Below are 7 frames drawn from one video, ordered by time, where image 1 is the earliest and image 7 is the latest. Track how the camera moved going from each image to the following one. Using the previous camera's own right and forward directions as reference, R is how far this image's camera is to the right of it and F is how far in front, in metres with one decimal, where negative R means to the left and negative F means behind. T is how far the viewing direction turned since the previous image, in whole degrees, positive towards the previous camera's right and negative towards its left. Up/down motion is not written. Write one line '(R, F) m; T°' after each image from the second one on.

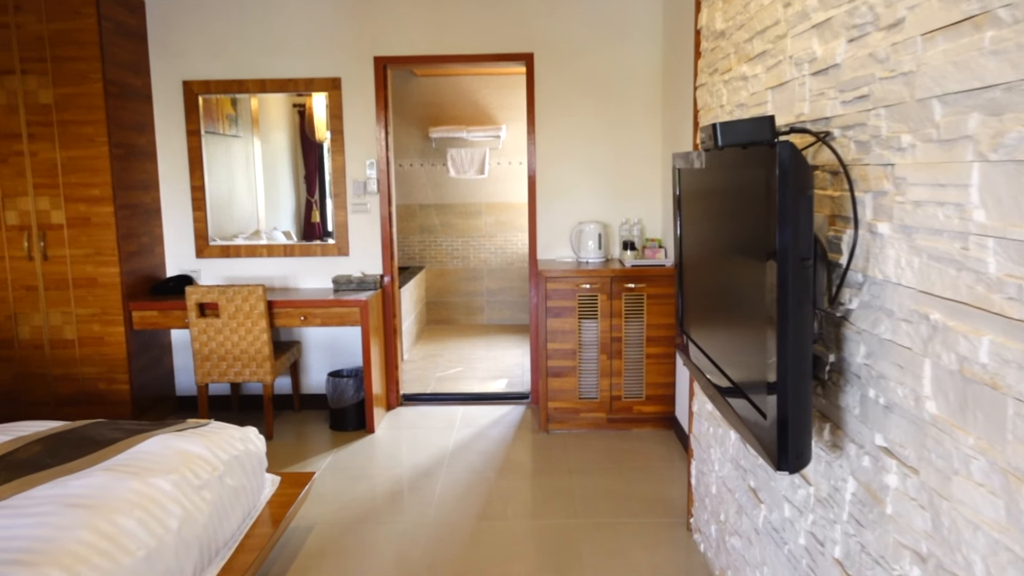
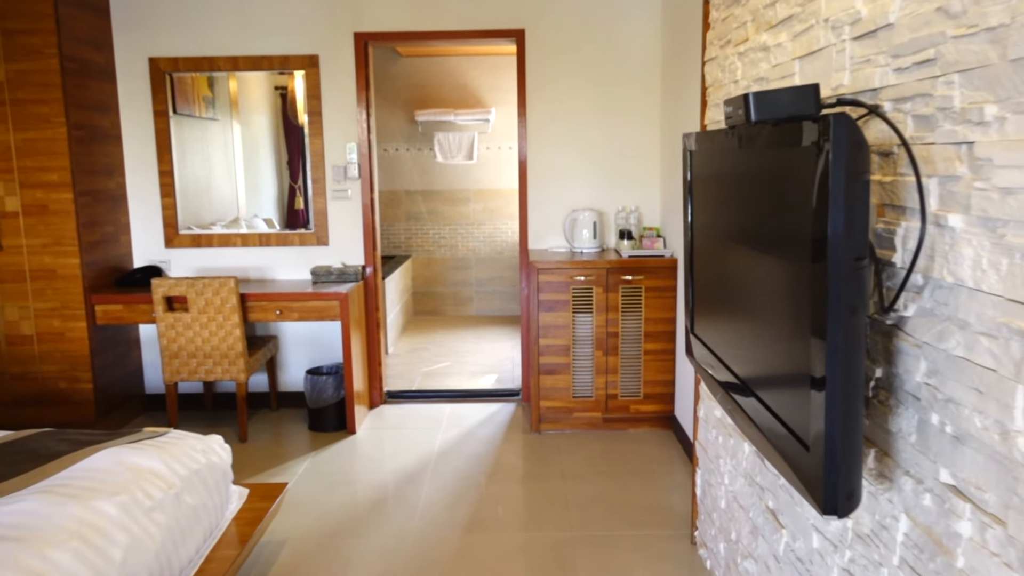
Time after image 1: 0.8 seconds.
(0.0, +0.2) m; +1°
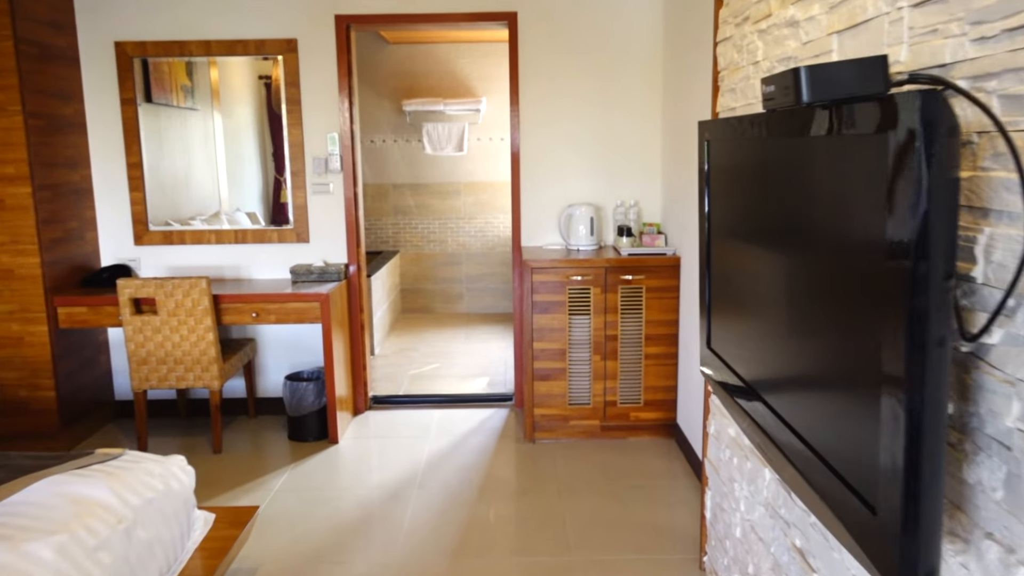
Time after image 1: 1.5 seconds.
(0.0, +0.2) m; +1°
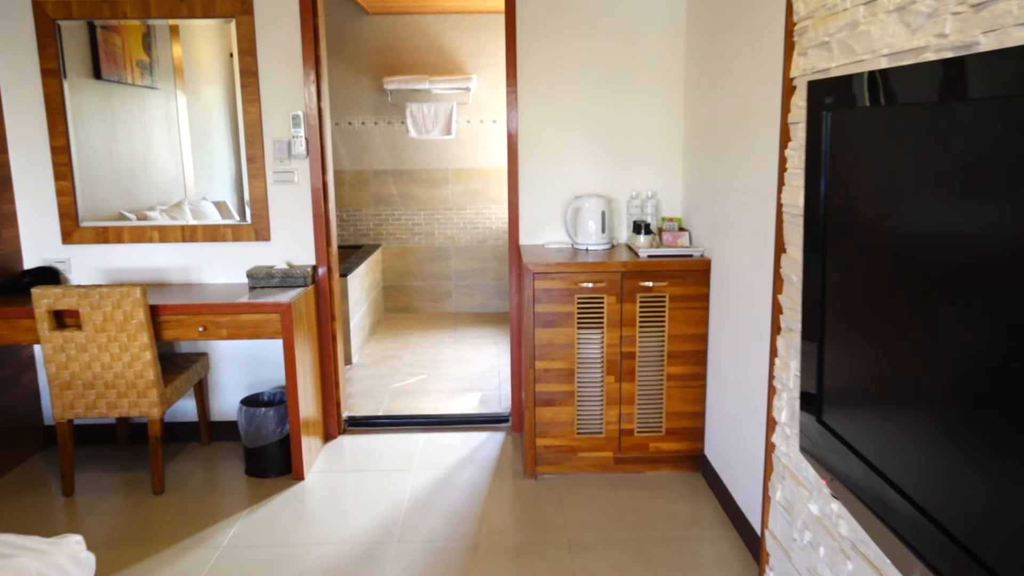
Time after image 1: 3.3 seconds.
(0.0, +0.5) m; +1°
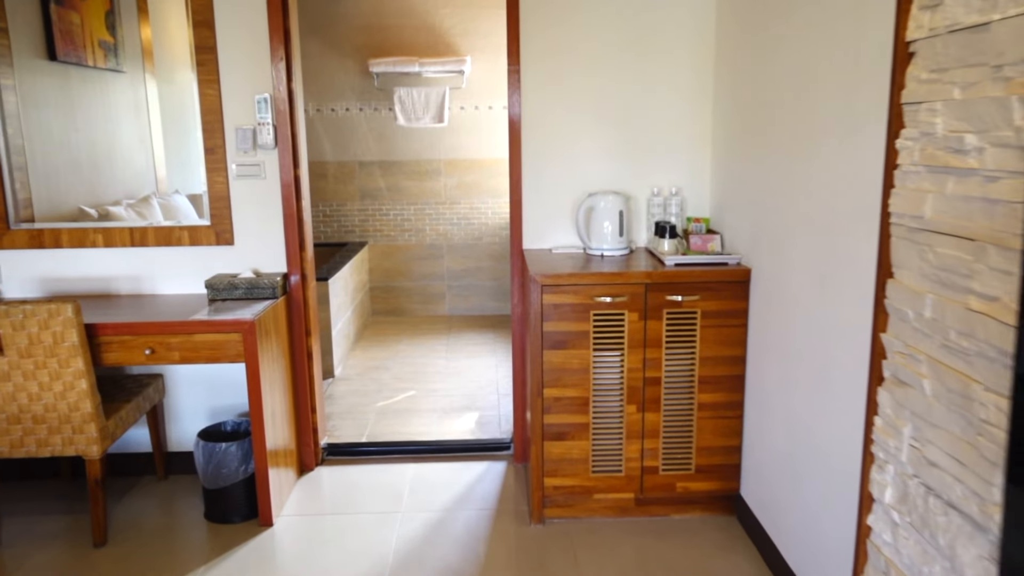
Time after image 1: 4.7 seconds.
(0.0, +0.4) m; +1°
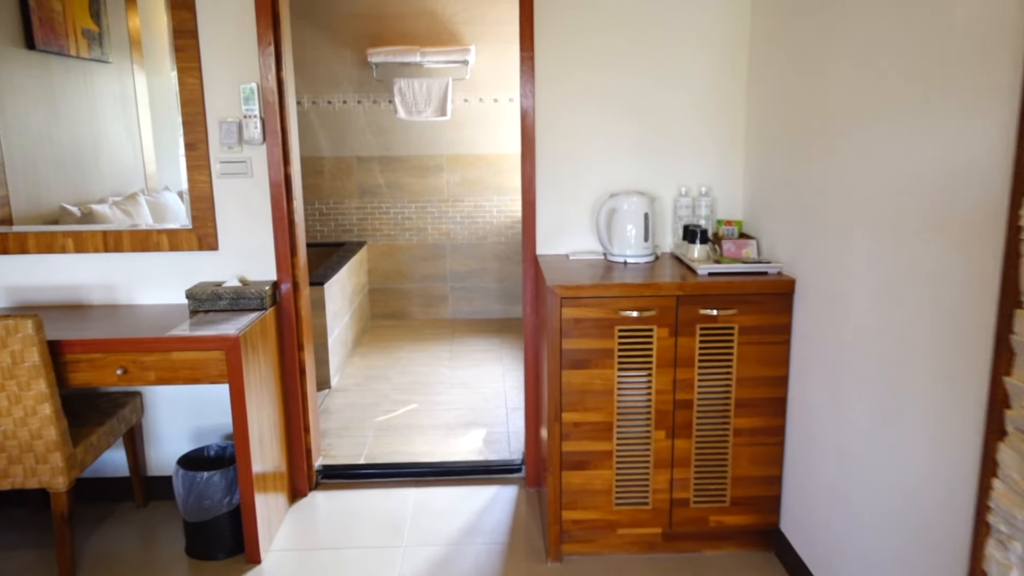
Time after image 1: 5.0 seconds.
(0.0, +0.3) m; 0°
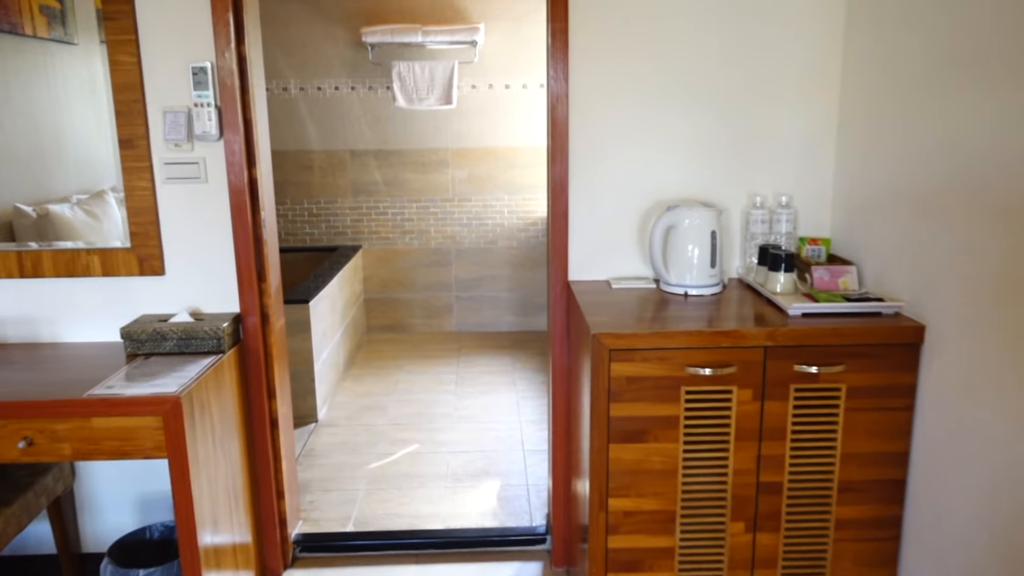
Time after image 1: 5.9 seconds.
(-0.1, +0.5) m; 0°
